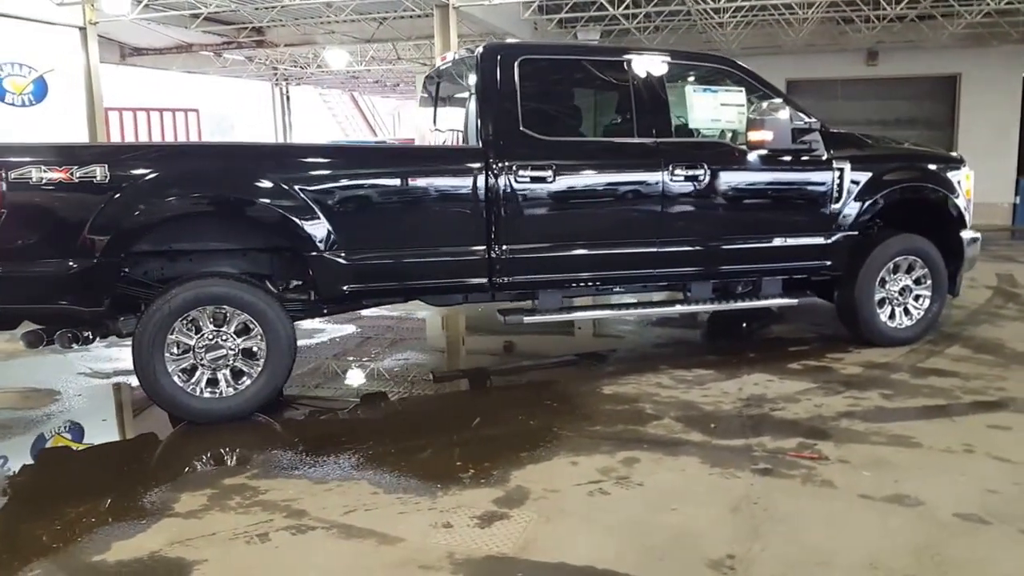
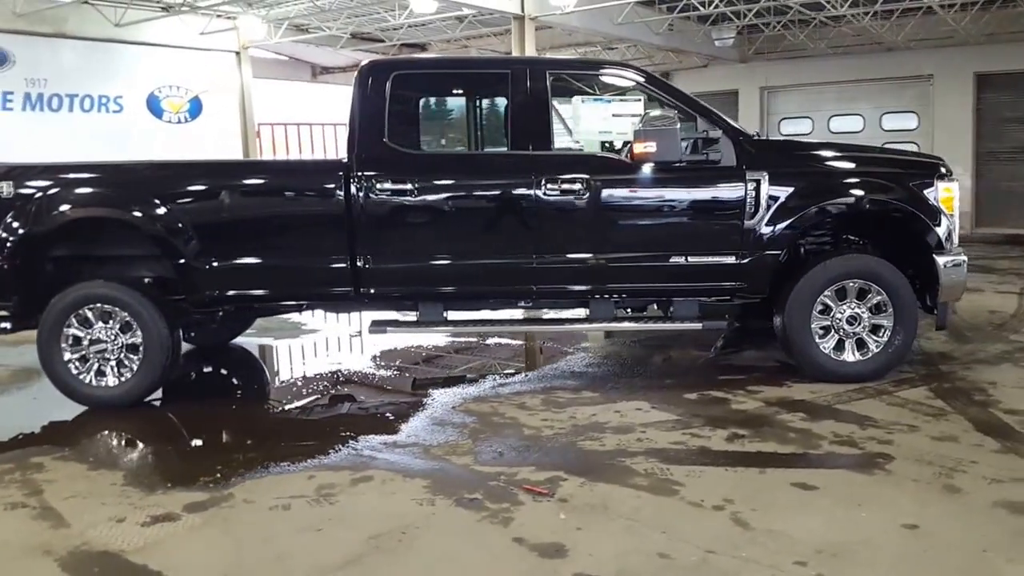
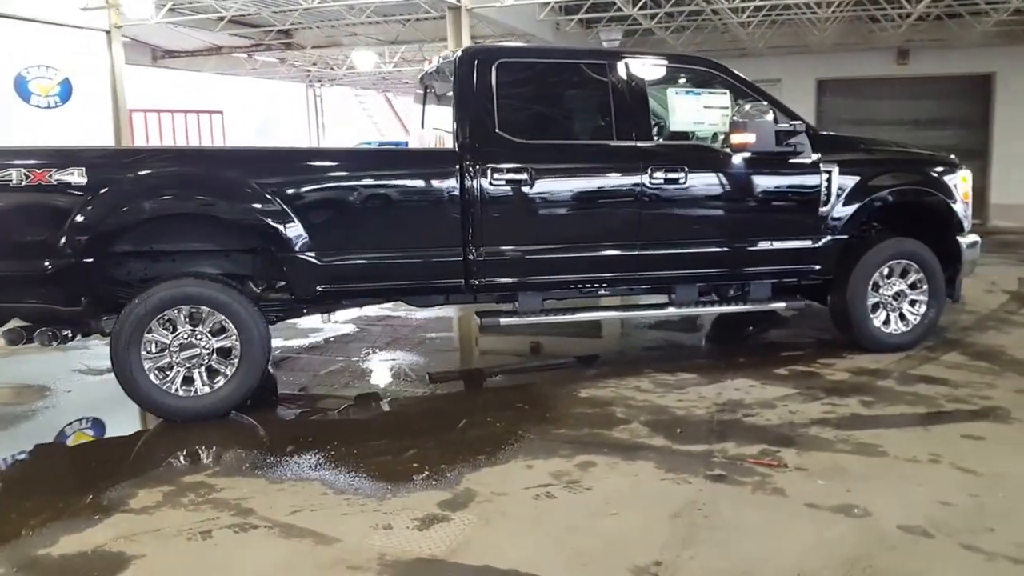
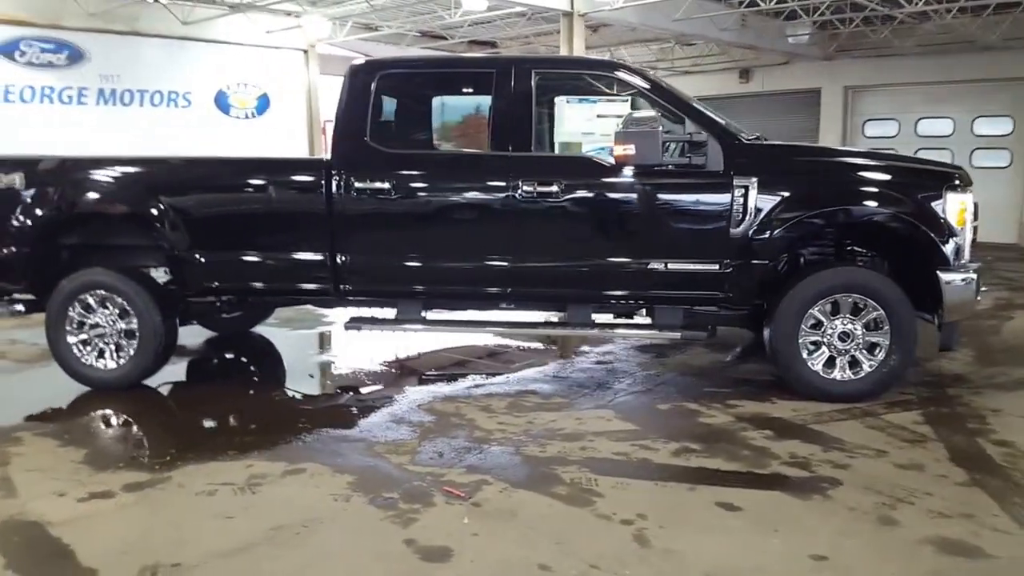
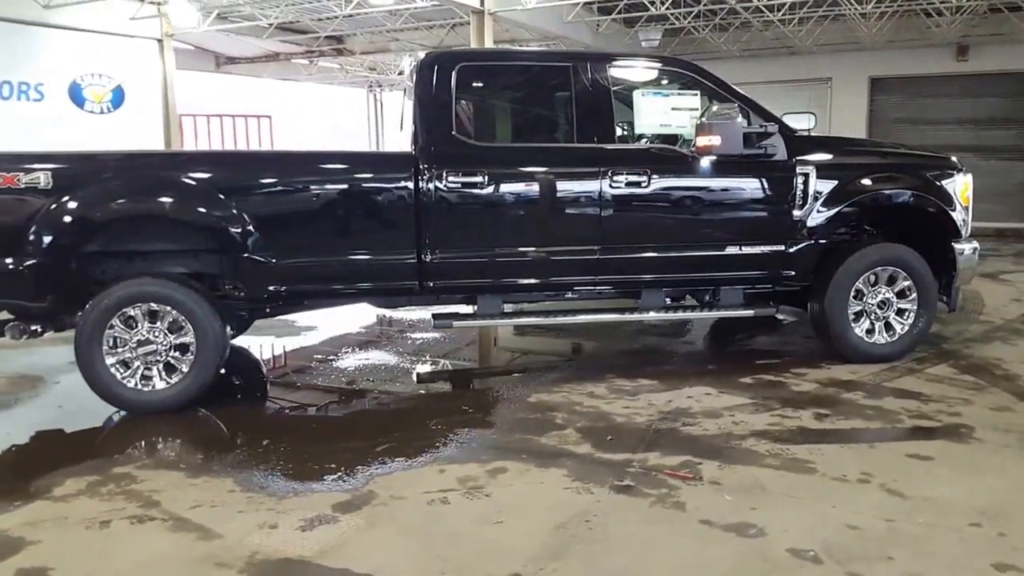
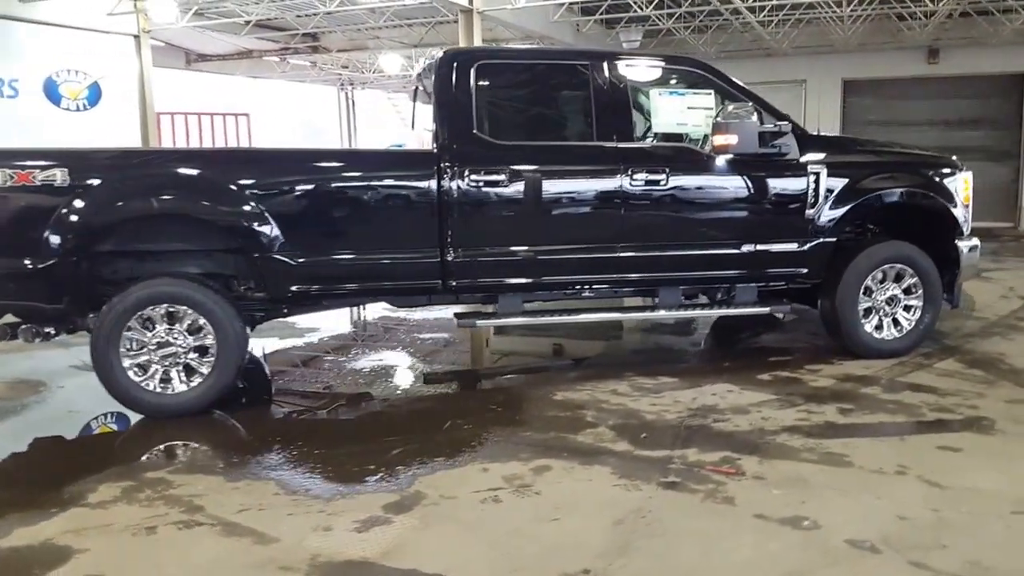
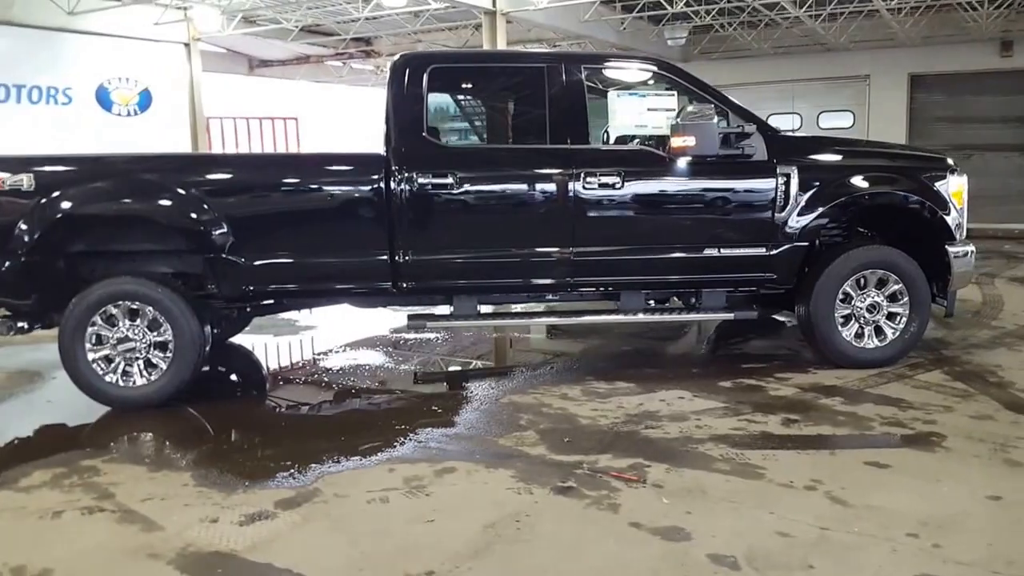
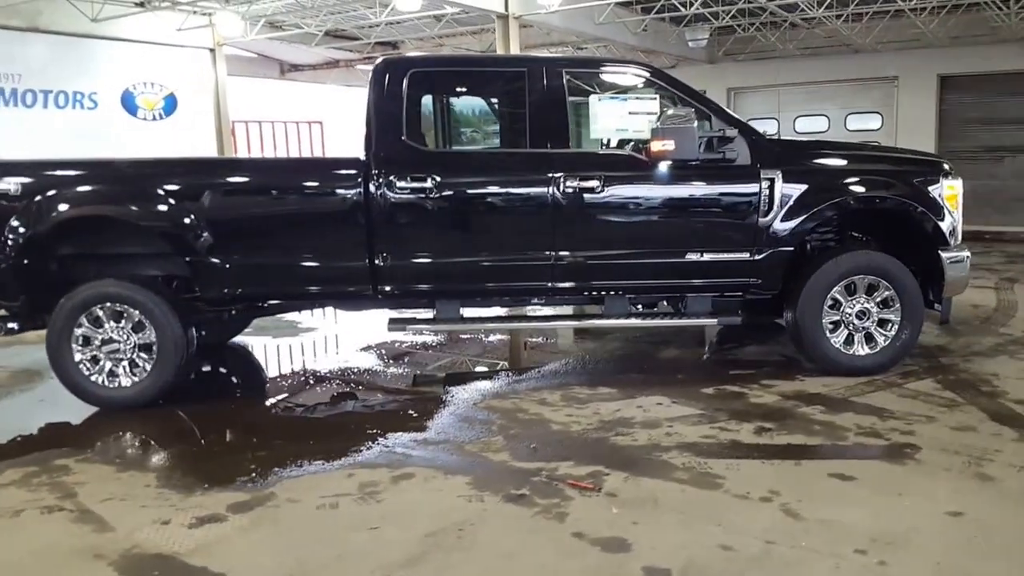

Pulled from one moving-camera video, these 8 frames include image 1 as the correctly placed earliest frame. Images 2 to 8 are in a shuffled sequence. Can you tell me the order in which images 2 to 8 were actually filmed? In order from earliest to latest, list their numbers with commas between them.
3, 6, 5, 7, 8, 2, 4
